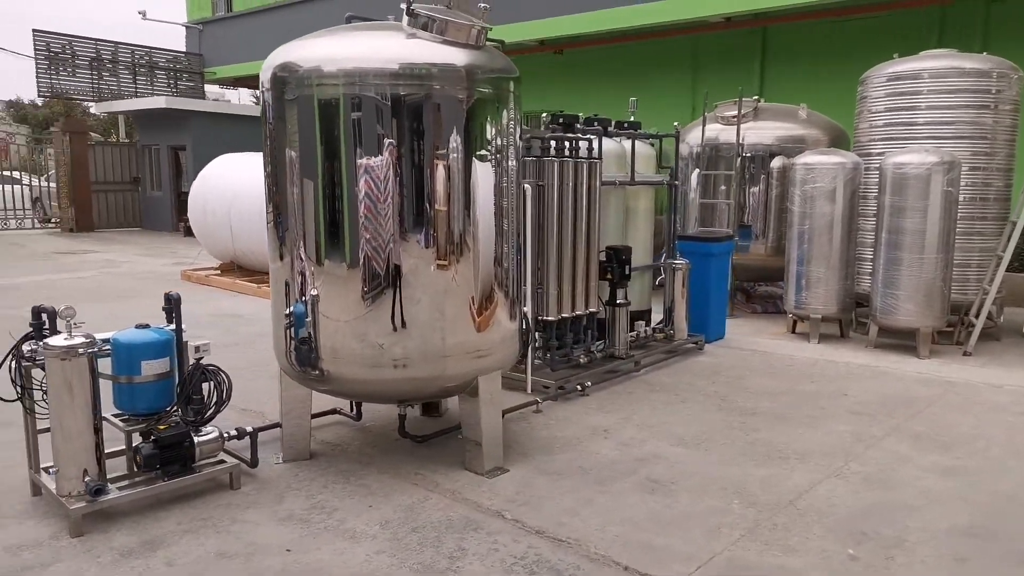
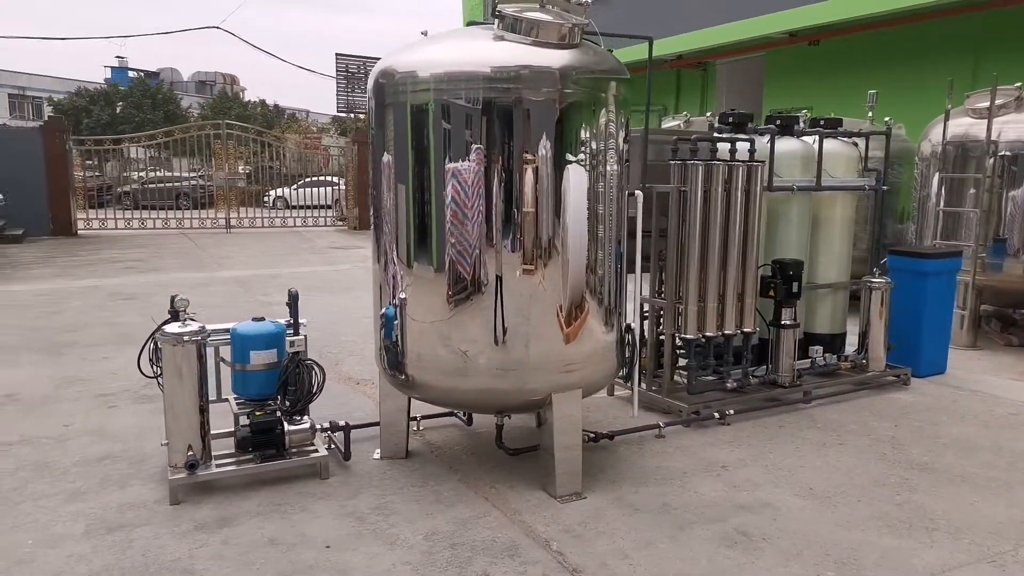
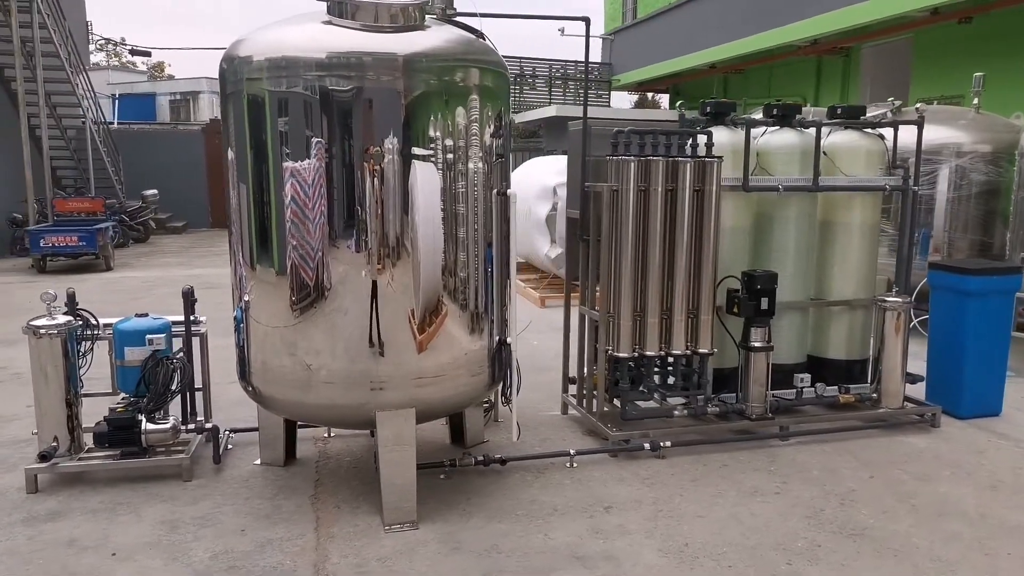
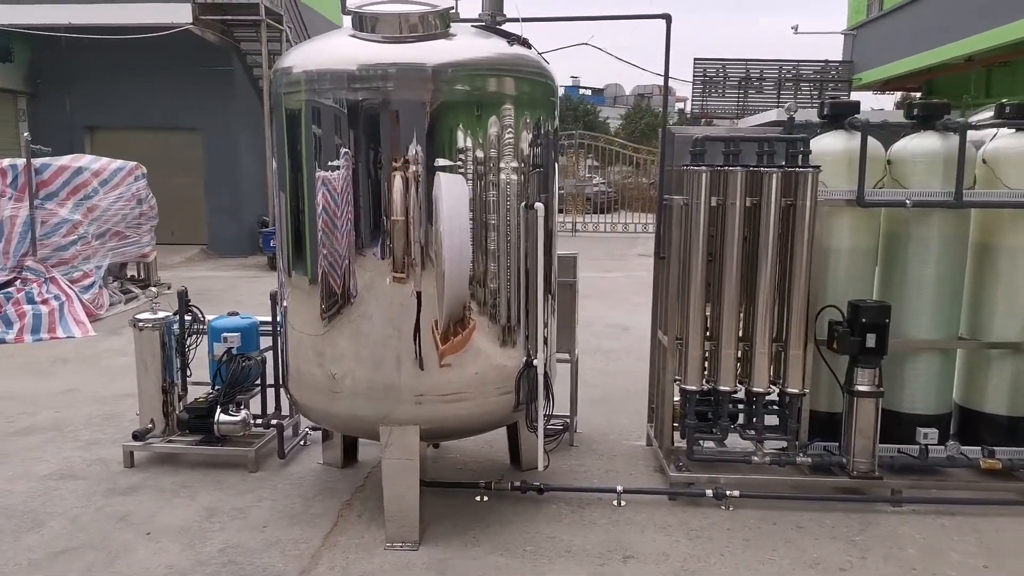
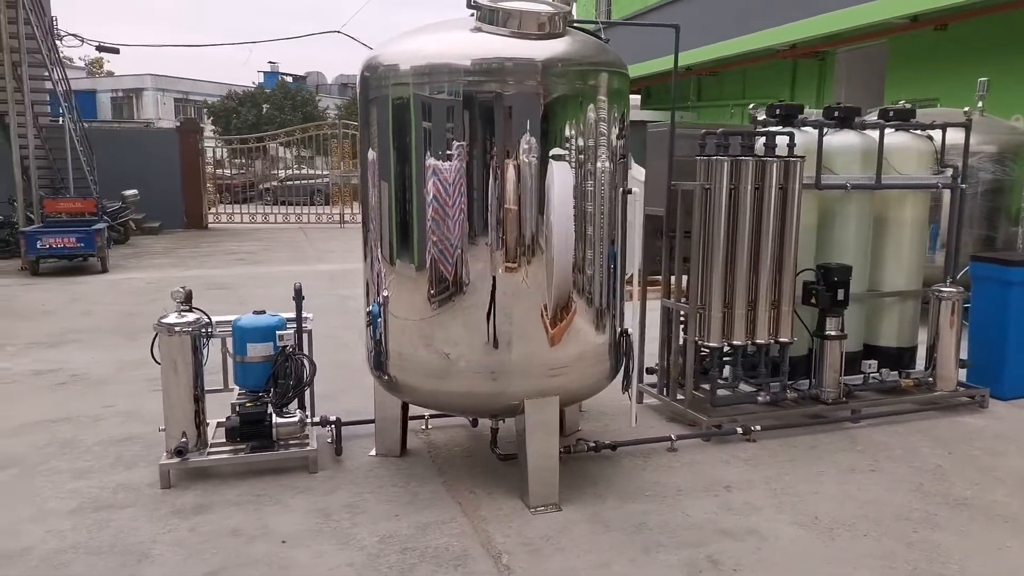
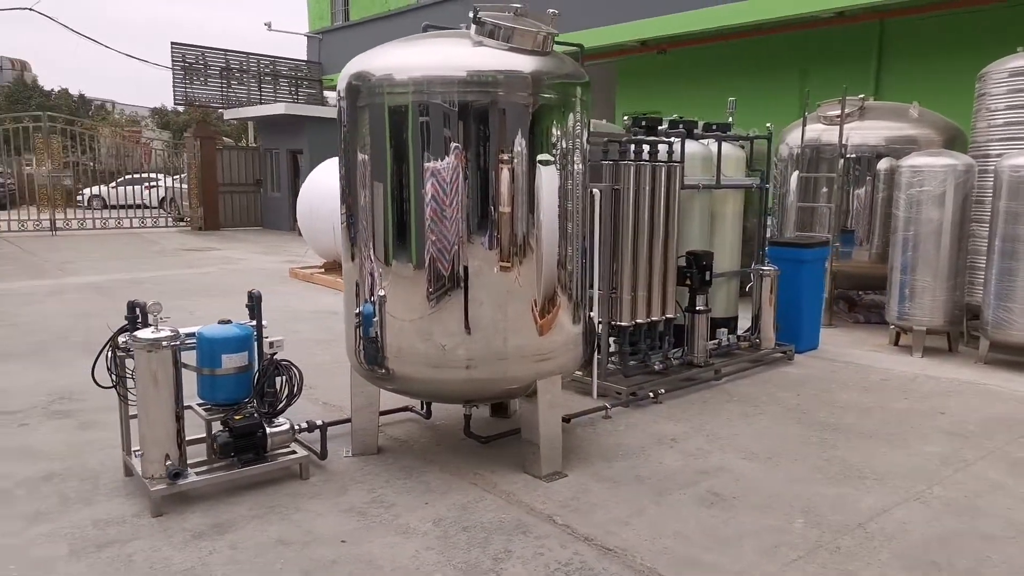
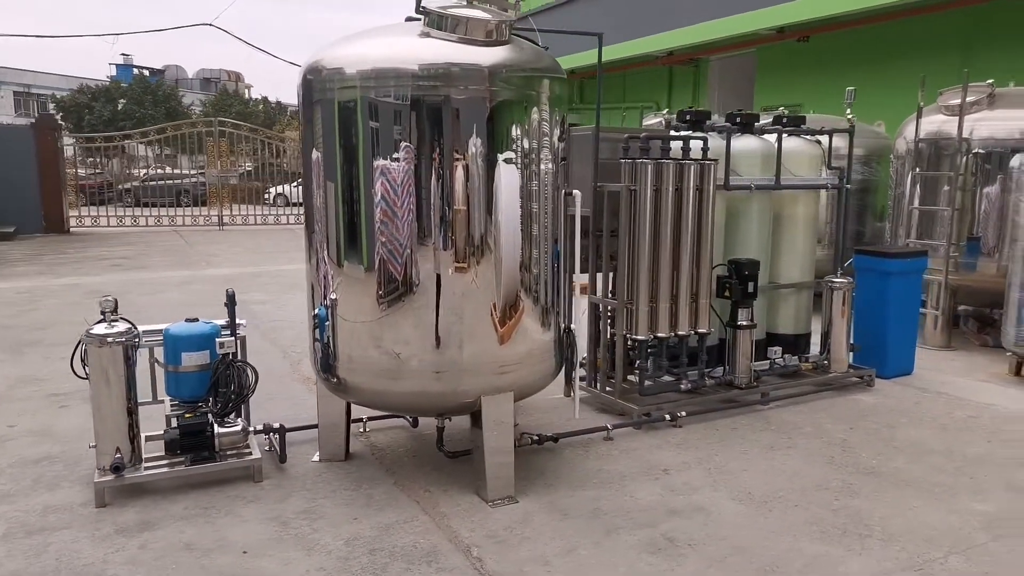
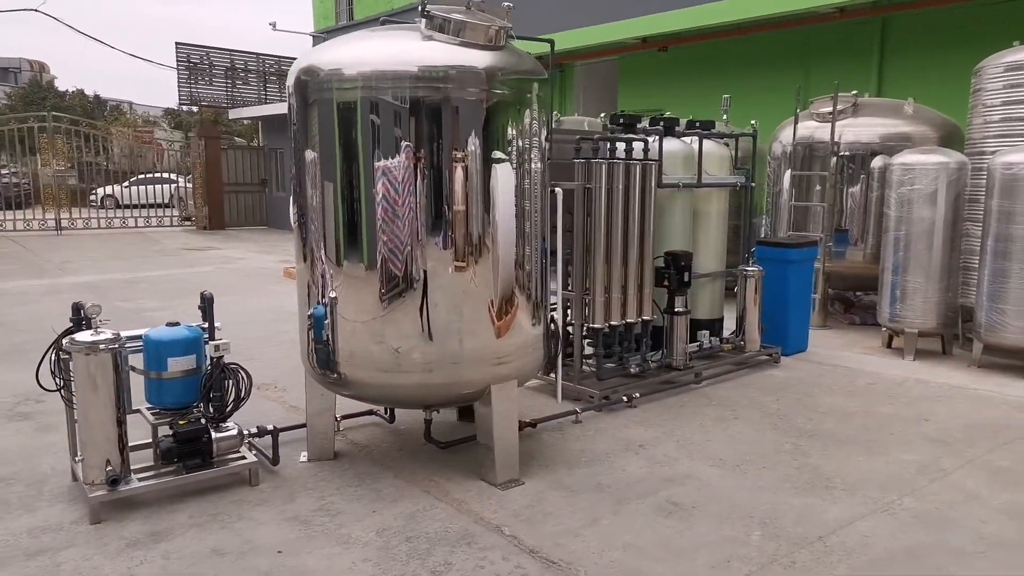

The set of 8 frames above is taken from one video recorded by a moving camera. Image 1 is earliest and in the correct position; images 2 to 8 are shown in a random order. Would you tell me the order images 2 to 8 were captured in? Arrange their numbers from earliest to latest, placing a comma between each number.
6, 8, 2, 7, 5, 3, 4
